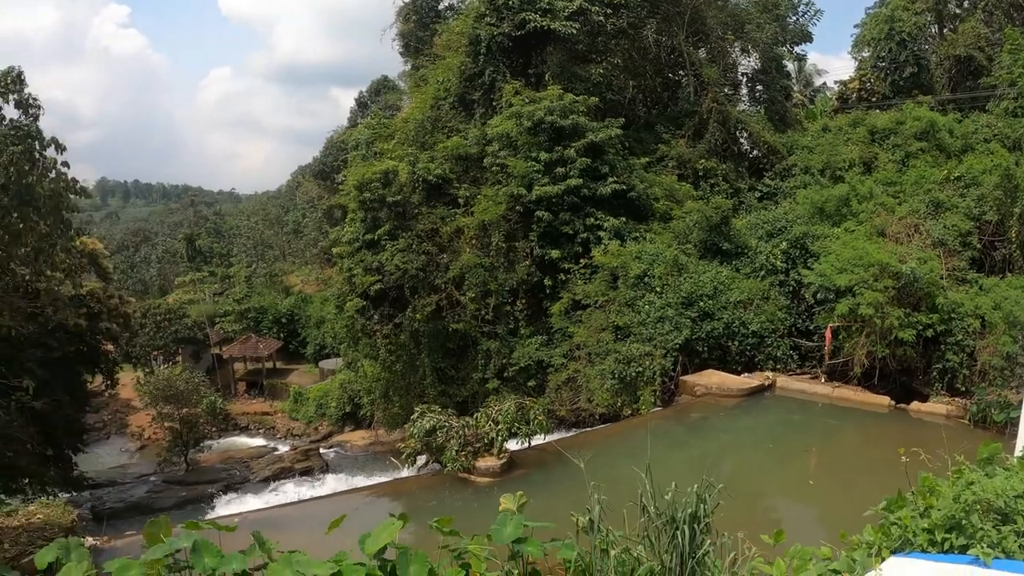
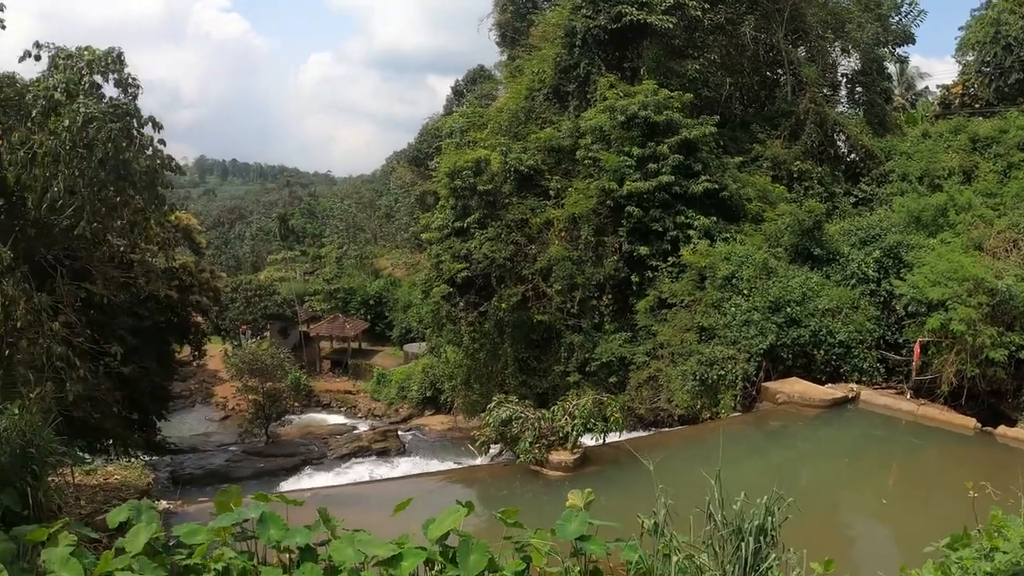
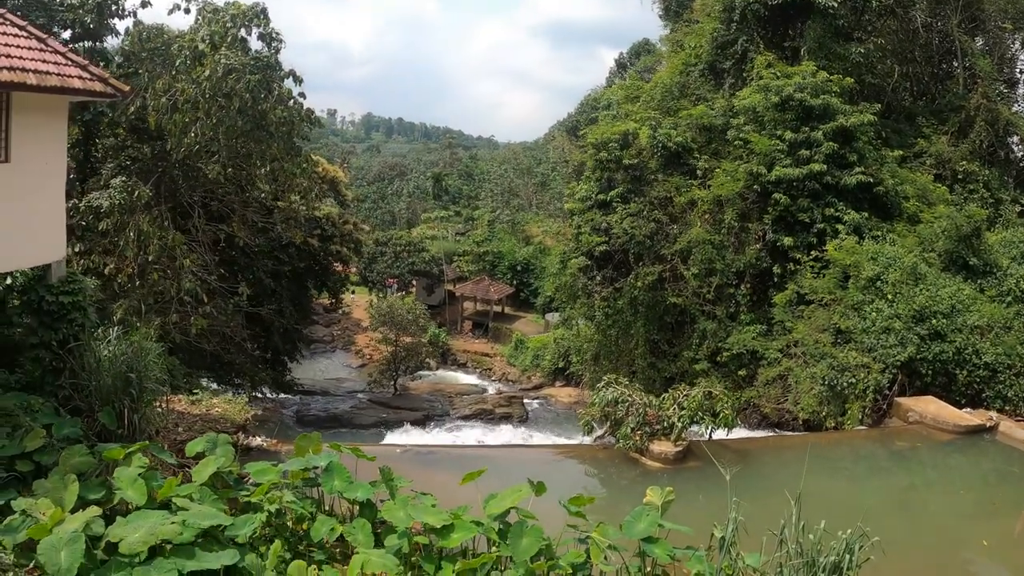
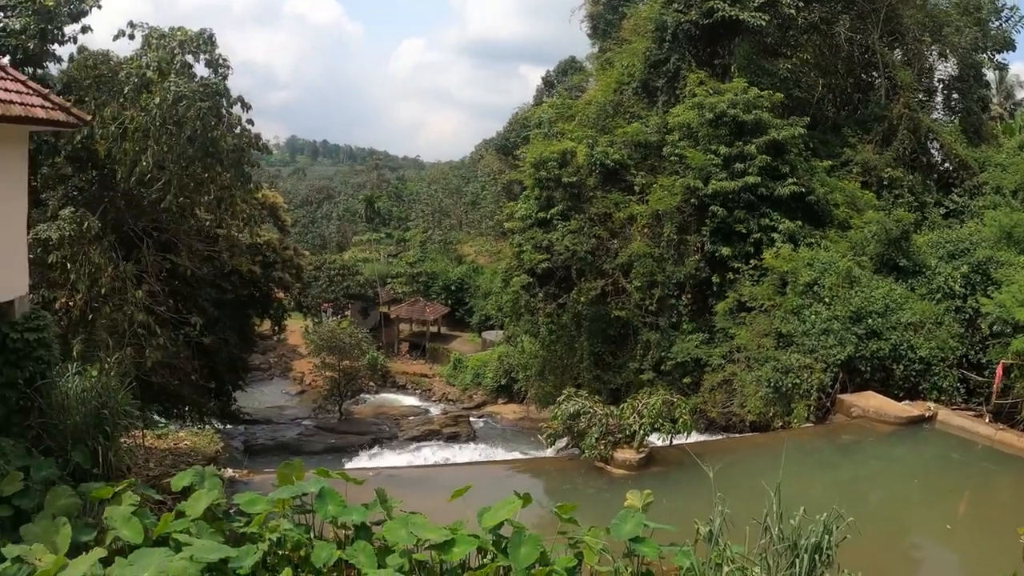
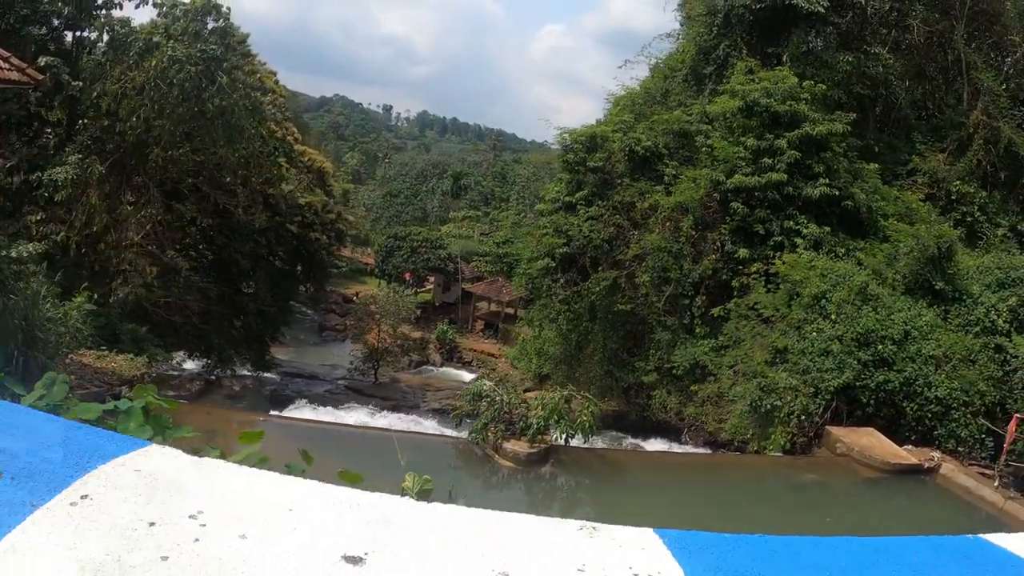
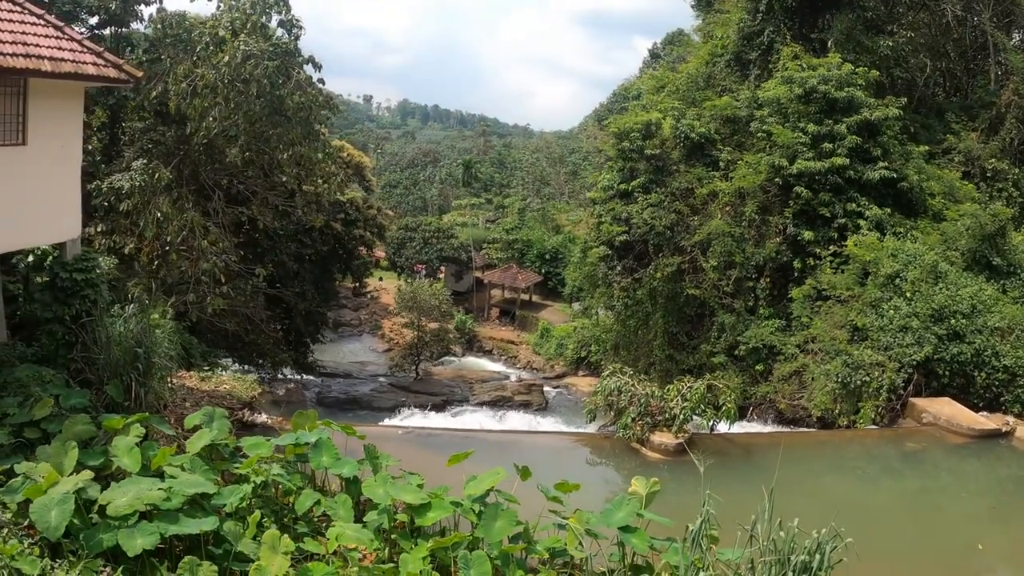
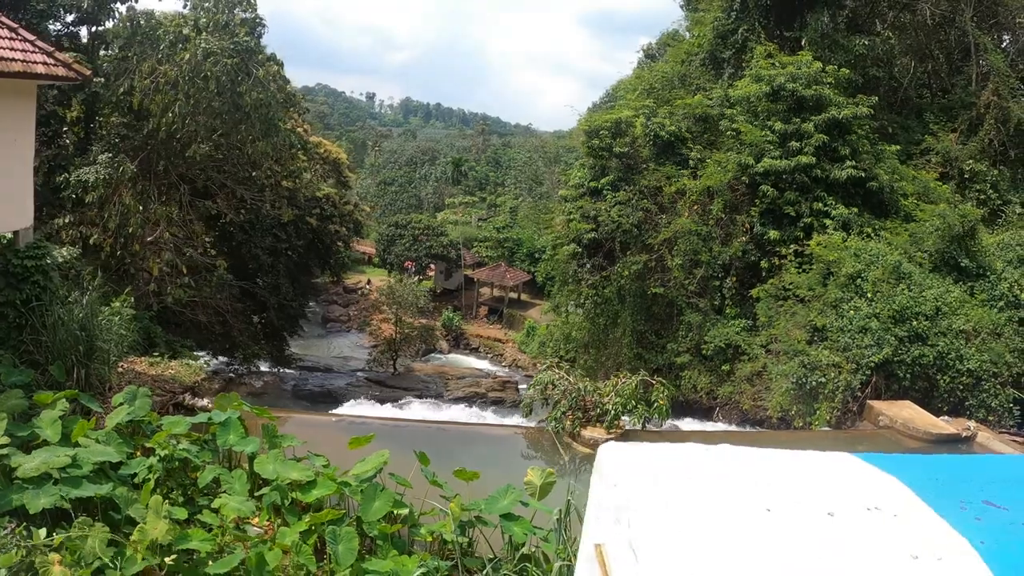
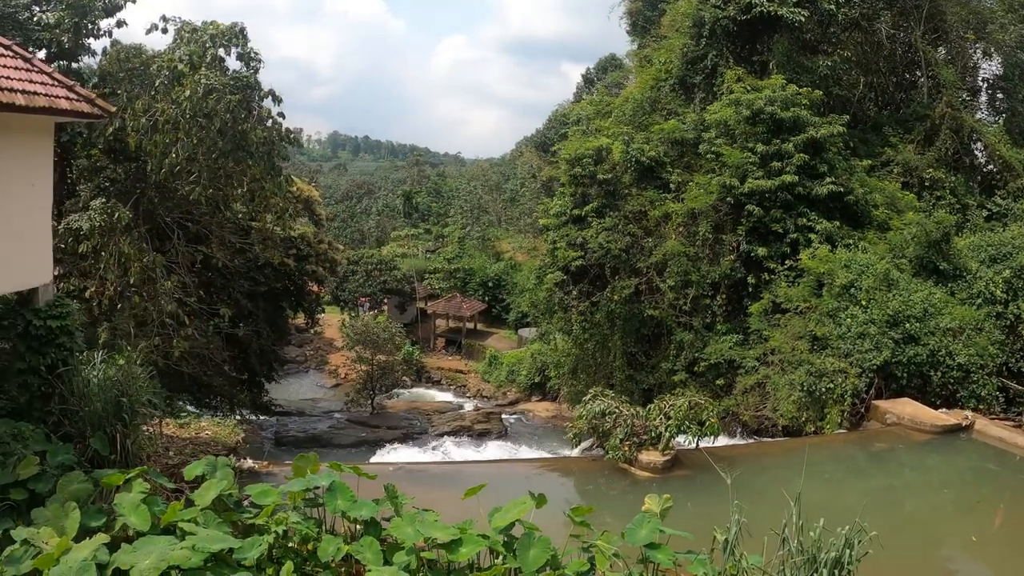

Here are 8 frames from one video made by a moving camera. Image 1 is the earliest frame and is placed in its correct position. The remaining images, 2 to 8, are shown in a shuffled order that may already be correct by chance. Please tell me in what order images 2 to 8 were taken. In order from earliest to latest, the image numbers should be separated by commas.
2, 4, 8, 3, 6, 7, 5
